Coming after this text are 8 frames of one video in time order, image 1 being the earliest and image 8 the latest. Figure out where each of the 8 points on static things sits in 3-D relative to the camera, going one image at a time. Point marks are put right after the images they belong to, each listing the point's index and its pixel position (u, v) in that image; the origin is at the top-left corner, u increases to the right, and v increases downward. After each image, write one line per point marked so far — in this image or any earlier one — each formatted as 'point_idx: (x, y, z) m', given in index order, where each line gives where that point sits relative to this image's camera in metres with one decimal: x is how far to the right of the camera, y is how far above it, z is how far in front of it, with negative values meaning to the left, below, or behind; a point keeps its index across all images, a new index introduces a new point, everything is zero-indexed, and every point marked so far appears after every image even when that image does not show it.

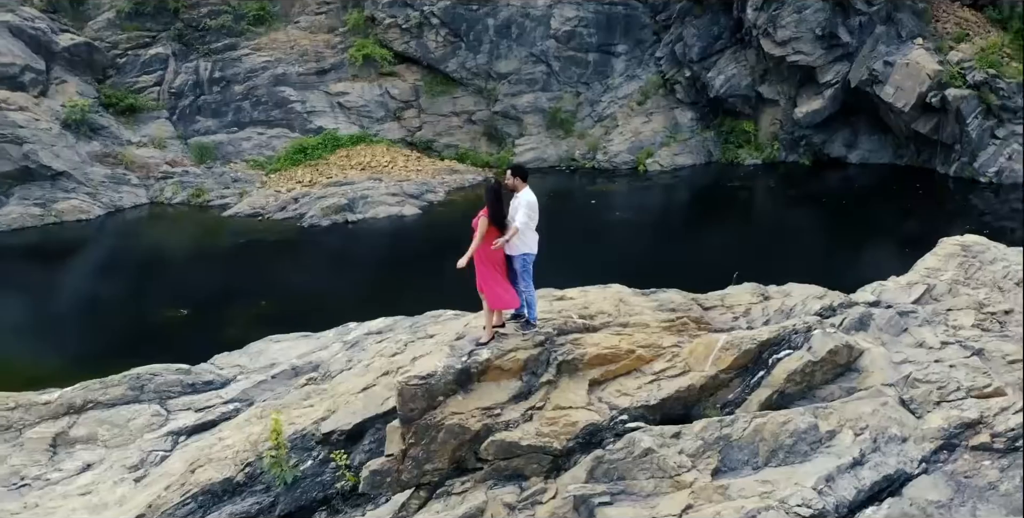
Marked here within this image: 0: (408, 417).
0: (-0.7, -1.1, +5.8) m
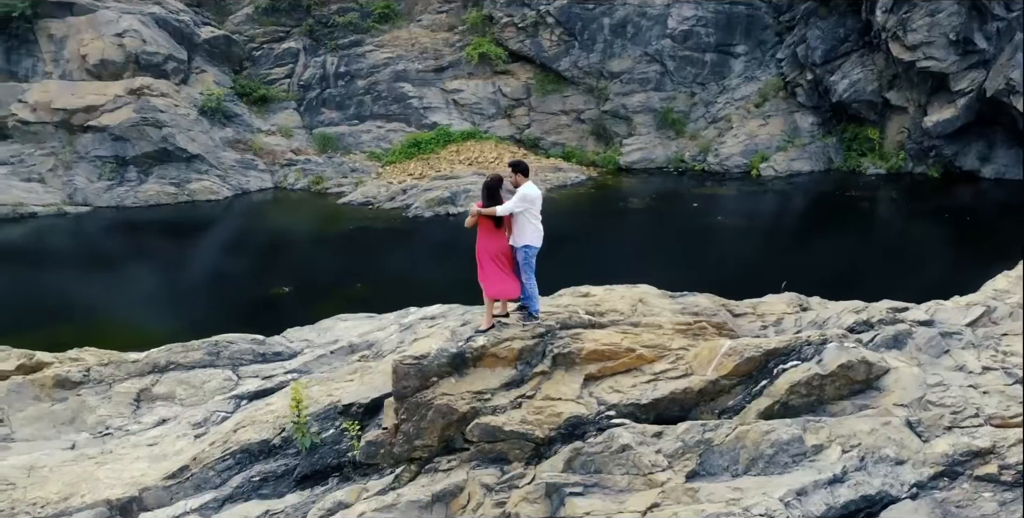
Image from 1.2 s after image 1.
0: (-0.8, -1.0, +6.2) m
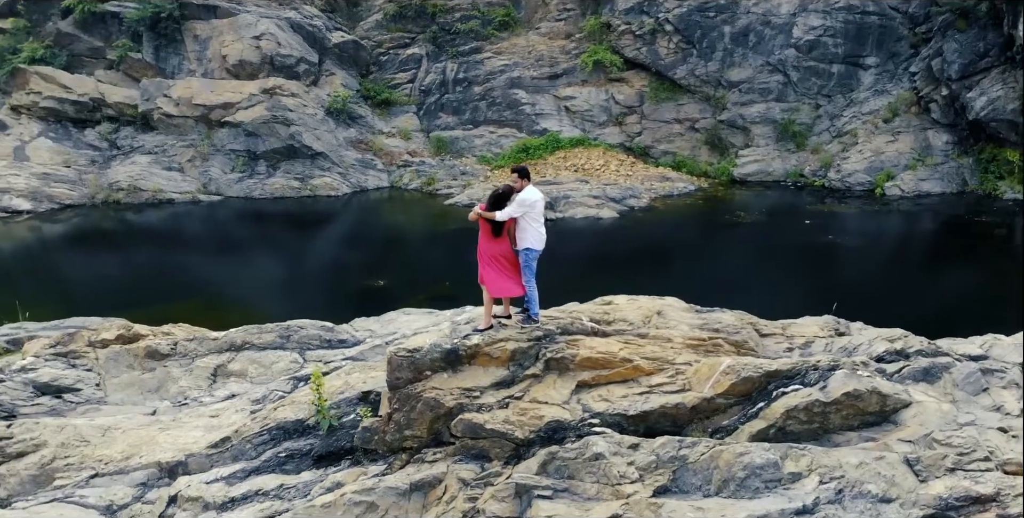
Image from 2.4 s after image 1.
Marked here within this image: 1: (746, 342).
0: (-0.9, -0.9, +6.5) m
1: (+2.0, -0.7, +7.2) m
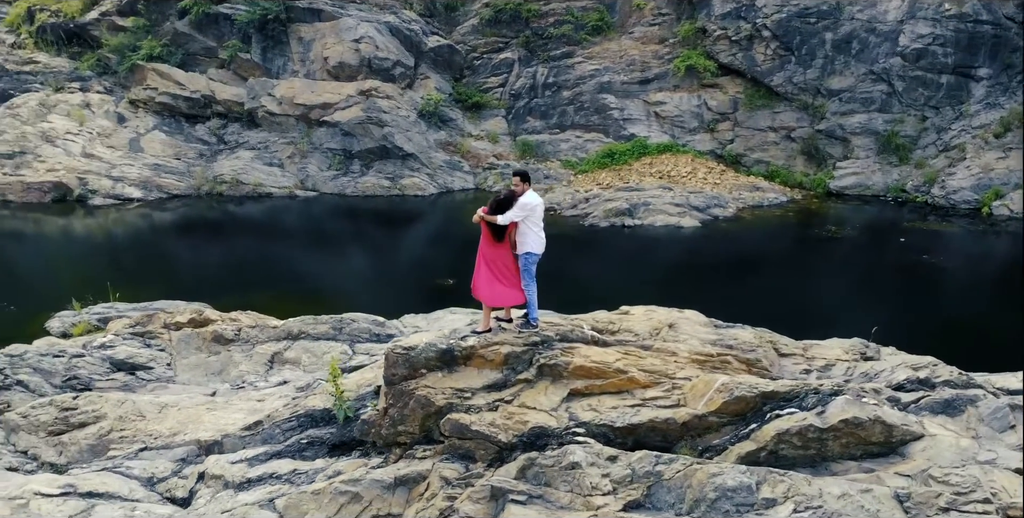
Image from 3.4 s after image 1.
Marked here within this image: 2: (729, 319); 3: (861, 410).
0: (-0.9, -0.9, +6.6) m
1: (+2.0, -0.8, +6.9) m
2: (+3.4, -1.0, +13.2) m
3: (+2.4, -1.0, +6.0) m
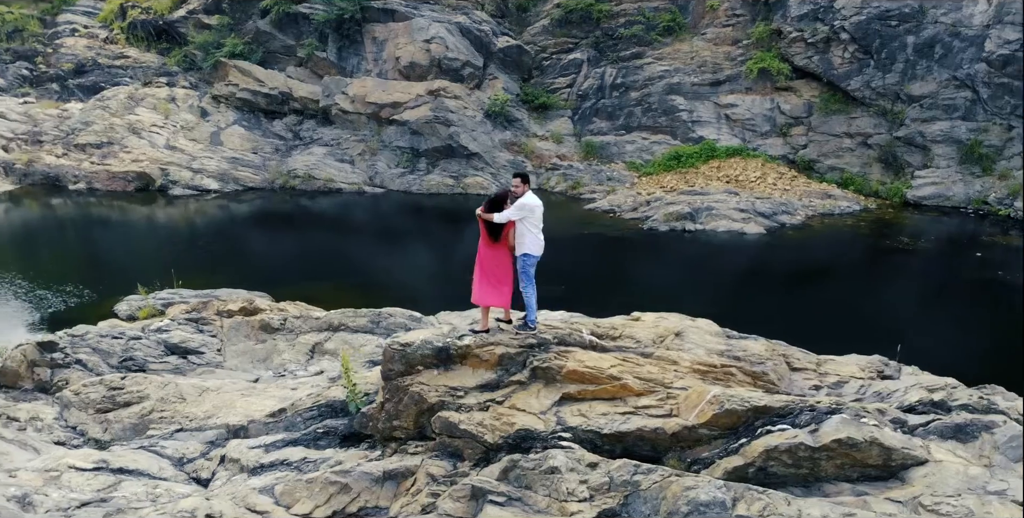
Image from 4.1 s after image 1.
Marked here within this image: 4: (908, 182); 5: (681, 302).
0: (-1.0, -0.9, +6.7) m
1: (+2.0, -0.9, +6.7) m
2: (+4.0, -1.1, +12.8) m
3: (+2.3, -1.1, +5.7) m
4: (+9.0, +1.7, +19.4) m
5: (+2.9, -0.7, +14.5) m
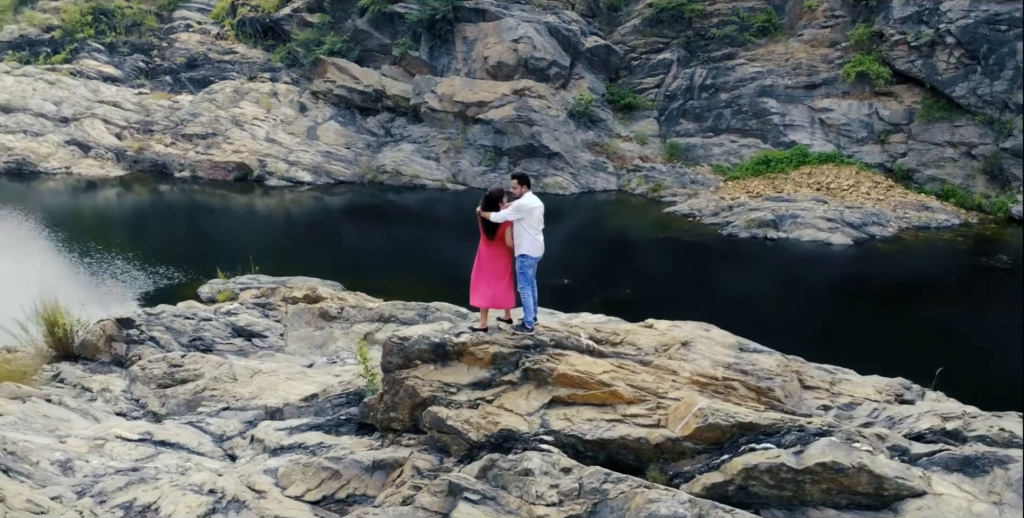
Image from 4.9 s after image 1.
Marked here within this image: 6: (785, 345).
0: (-1.0, -0.9, +6.9) m
1: (+1.9, -1.0, +6.5) m
2: (+4.8, -1.3, +12.2) m
3: (+2.1, -1.2, +5.4) m
4: (+10.7, +1.3, +18.1) m
5: (+3.9, -0.9, +14.1) m
6: (+3.9, -1.3, +12.4) m
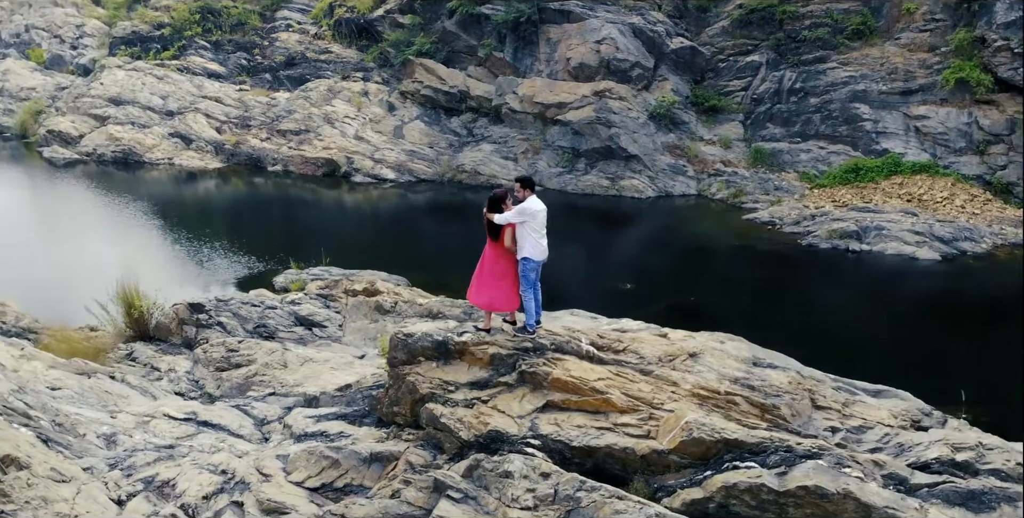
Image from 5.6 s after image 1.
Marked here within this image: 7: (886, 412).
0: (-1.0, -0.8, +7.0) m
1: (+1.9, -1.1, +6.2) m
2: (+5.4, -1.5, +11.6) m
3: (+1.9, -1.3, +5.2) m
4: (+12.1, +0.9, +16.6) m
5: (+4.8, -1.1, +13.5) m
6: (+4.6, -1.4, +11.9) m
7: (+2.8, -1.1, +6.4) m
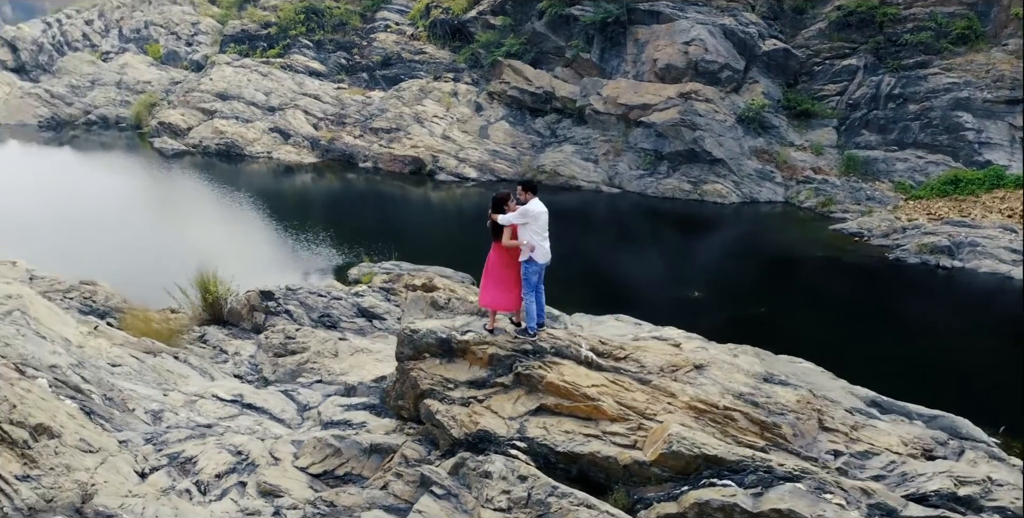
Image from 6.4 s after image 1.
0: (-0.9, -0.8, +7.1) m
1: (+1.8, -1.2, +6.0) m
2: (+6.0, -1.7, +10.8) m
3: (+1.7, -1.4, +4.9) m
4: (+13.4, +0.3, +14.9) m
5: (+5.7, -1.3, +12.8) m
6: (+5.2, -1.7, +11.3) m
7: (+2.7, -1.2, +6.0) m
